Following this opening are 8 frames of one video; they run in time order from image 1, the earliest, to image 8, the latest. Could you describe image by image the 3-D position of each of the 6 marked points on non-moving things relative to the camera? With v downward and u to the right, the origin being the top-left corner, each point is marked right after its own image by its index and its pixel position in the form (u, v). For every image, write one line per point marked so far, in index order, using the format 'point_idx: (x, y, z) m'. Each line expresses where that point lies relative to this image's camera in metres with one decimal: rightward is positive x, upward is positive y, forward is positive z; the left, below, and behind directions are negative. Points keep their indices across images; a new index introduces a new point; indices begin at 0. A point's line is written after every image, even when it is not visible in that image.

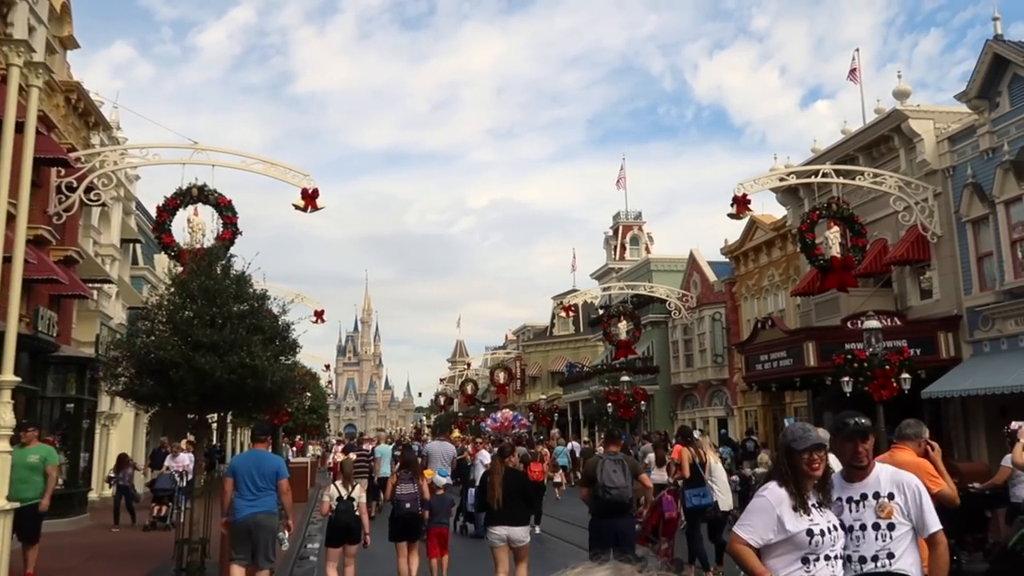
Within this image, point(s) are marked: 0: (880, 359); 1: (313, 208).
0: (+6.1, -1.2, +14.7) m
1: (-4.1, +1.7, +18.4) m
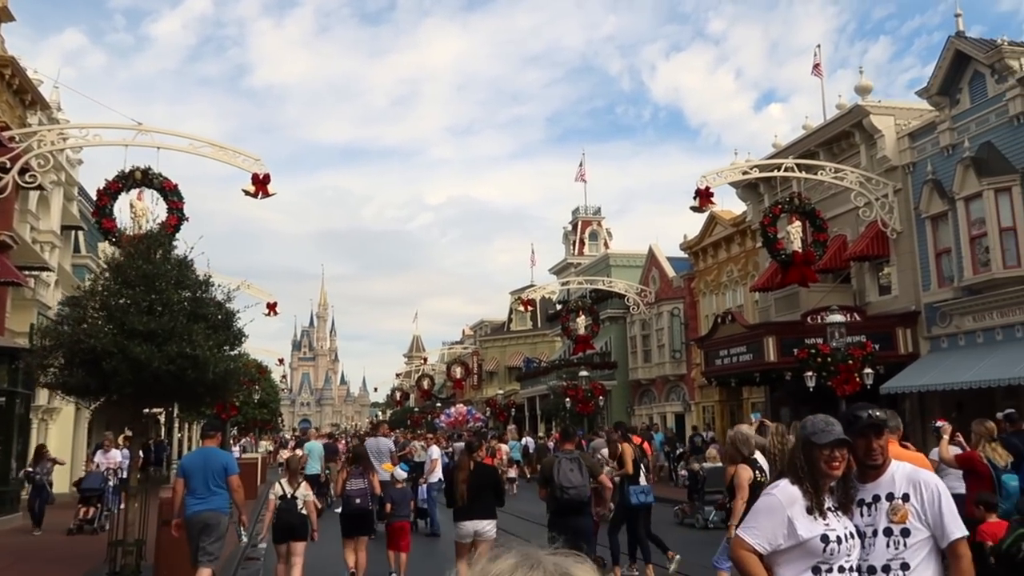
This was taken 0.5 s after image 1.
0: (+5.4, -1.1, +14.6) m
1: (-4.9, +1.9, +17.8) m
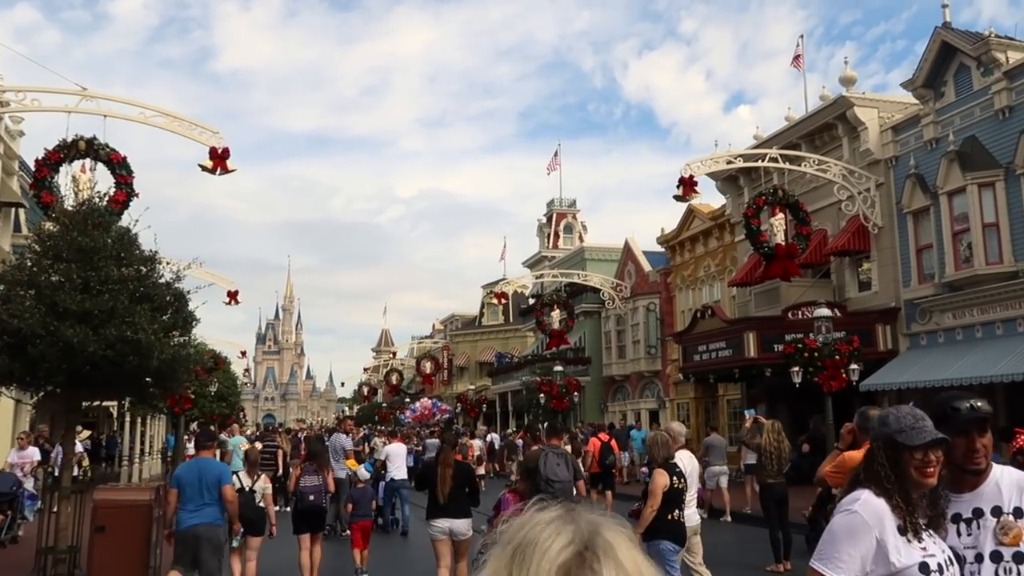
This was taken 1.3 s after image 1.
0: (+5.0, -1.0, +14.1) m
1: (-5.4, +2.2, +16.9) m
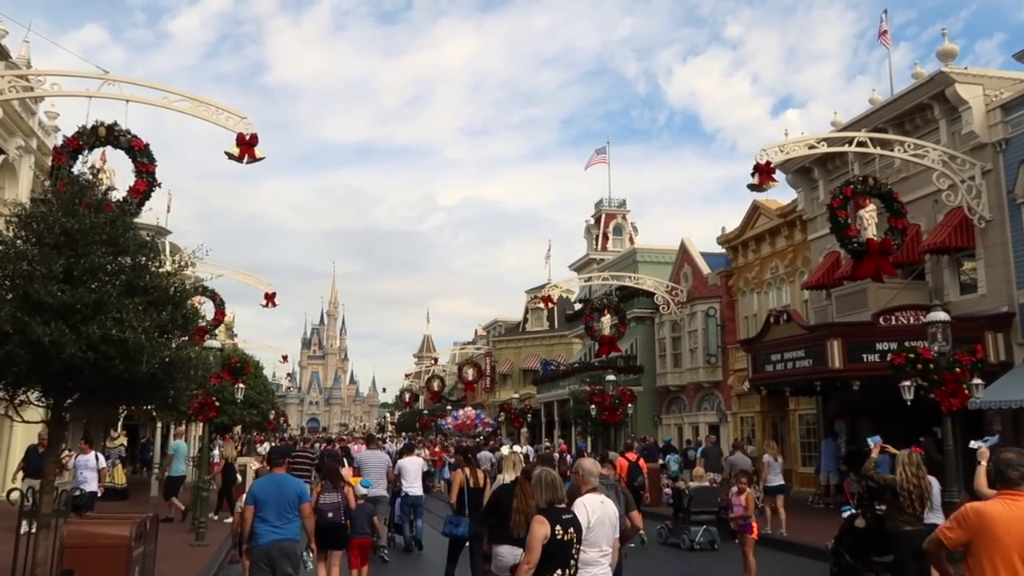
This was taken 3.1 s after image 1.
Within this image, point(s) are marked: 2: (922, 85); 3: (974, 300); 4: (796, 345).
0: (+5.8, -1.0, +11.8) m
1: (-4.5, +2.2, +15.1) m
2: (+8.2, +4.1, +17.9) m
3: (+8.9, -0.2, +17.2) m
4: (+5.9, -1.2, +18.4) m
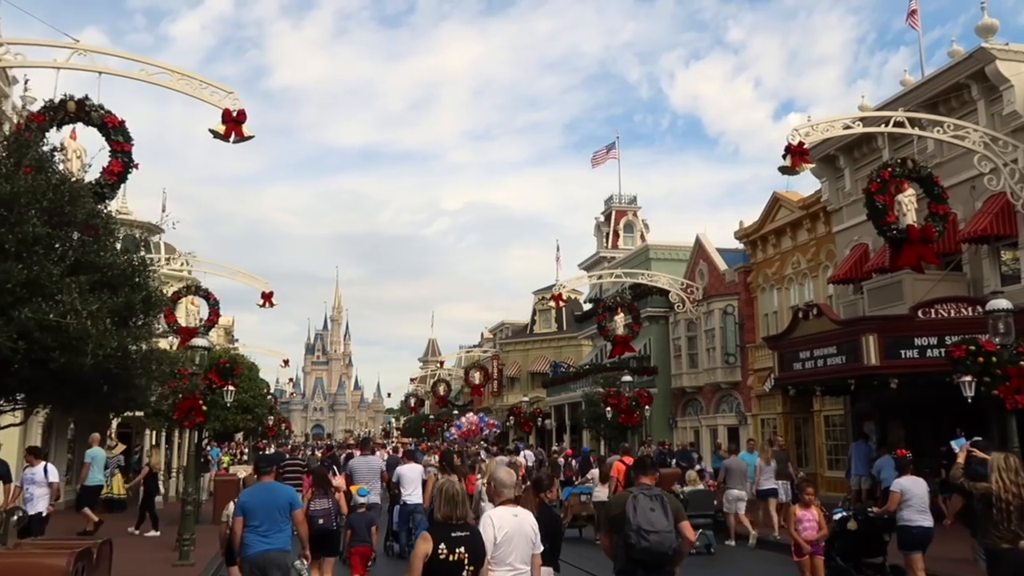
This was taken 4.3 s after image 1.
0: (+6.0, -0.8, +10.7) m
1: (-4.2, +2.3, +14.1) m
2: (+8.4, +4.2, +16.8) m
3: (+9.1, -0.1, +16.1) m
4: (+6.1, -1.0, +17.3) m
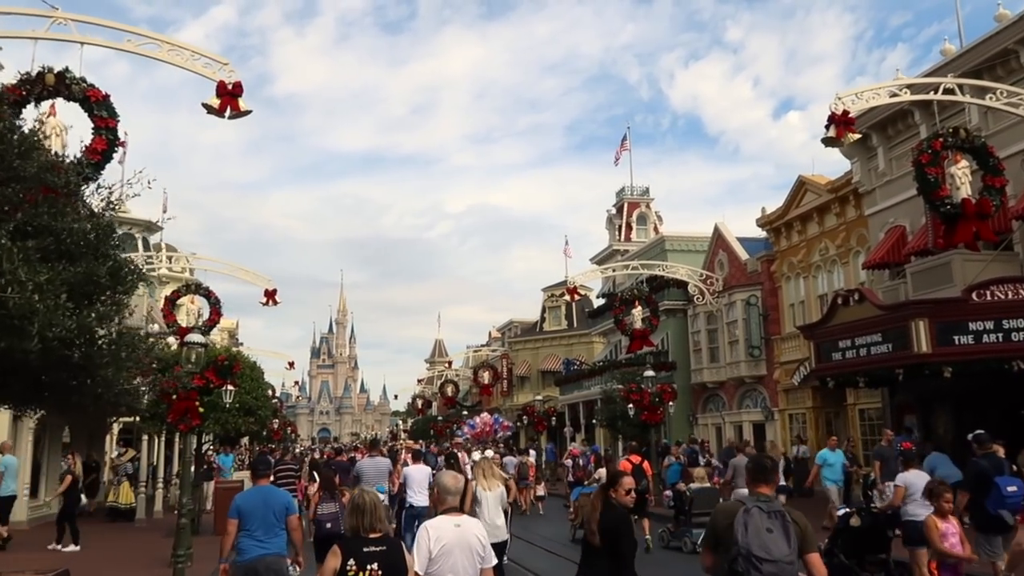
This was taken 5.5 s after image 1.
0: (+6.3, -0.5, +9.5) m
1: (-4.0, +2.5, +13.0) m
2: (+8.7, +4.6, +15.6) m
3: (+9.5, +0.3, +14.8) m
4: (+6.5, -0.7, +16.1) m
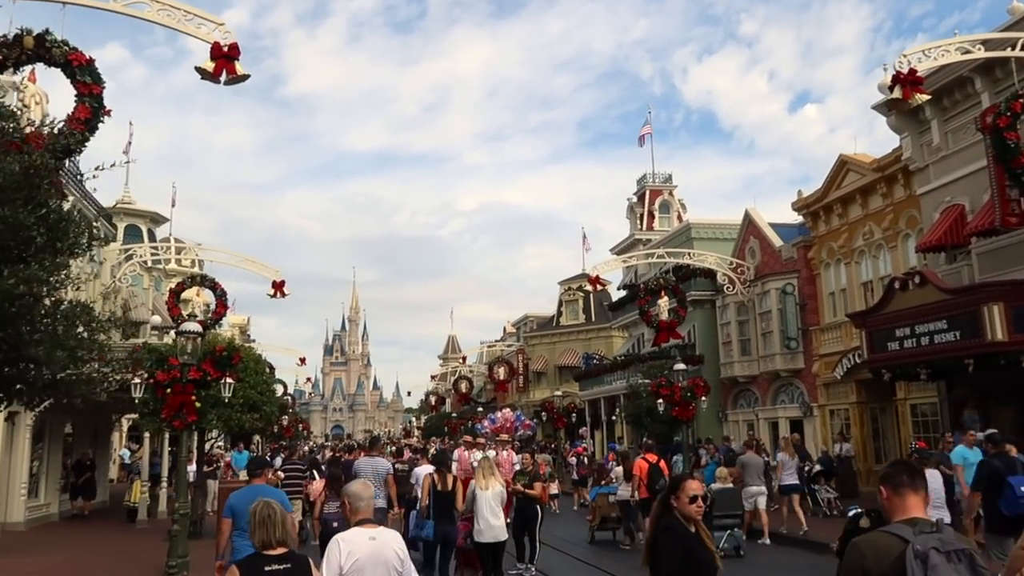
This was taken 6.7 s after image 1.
0: (+6.6, -0.2, +7.9) m
1: (-3.6, +2.7, +11.5) m
2: (+9.1, +4.9, +14.0) m
3: (+9.8, +0.6, +13.2) m
4: (+6.9, -0.4, +14.5) m
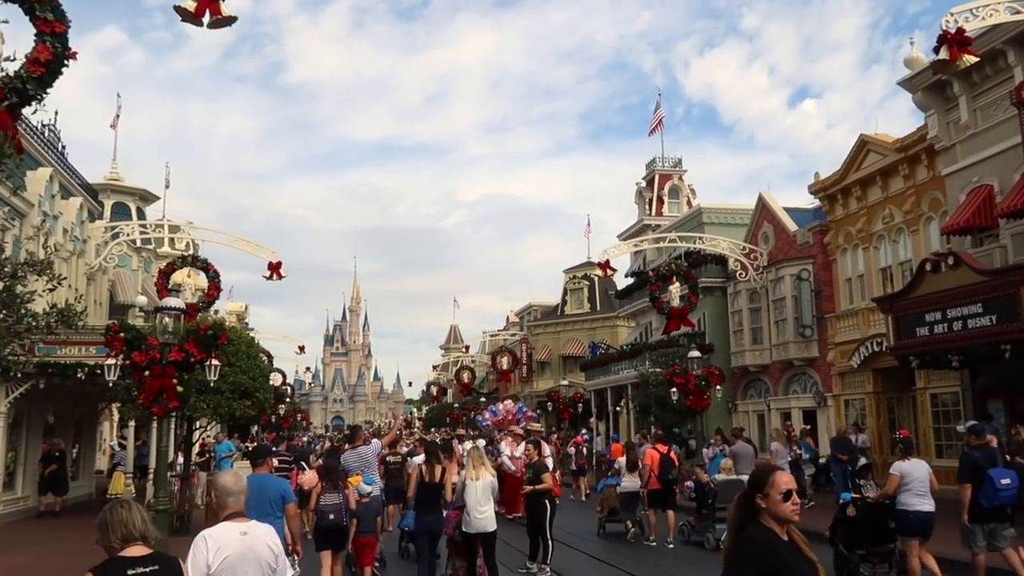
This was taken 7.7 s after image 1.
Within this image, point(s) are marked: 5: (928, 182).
0: (+6.8, 0.0, +7.2) m
1: (-3.5, +3.0, +10.7) m
2: (+9.3, +5.1, +13.2) m
3: (+10.0, +0.9, +12.4) m
4: (+7.0, -0.2, +13.7) m
5: (+9.0, +2.3, +19.2) m
